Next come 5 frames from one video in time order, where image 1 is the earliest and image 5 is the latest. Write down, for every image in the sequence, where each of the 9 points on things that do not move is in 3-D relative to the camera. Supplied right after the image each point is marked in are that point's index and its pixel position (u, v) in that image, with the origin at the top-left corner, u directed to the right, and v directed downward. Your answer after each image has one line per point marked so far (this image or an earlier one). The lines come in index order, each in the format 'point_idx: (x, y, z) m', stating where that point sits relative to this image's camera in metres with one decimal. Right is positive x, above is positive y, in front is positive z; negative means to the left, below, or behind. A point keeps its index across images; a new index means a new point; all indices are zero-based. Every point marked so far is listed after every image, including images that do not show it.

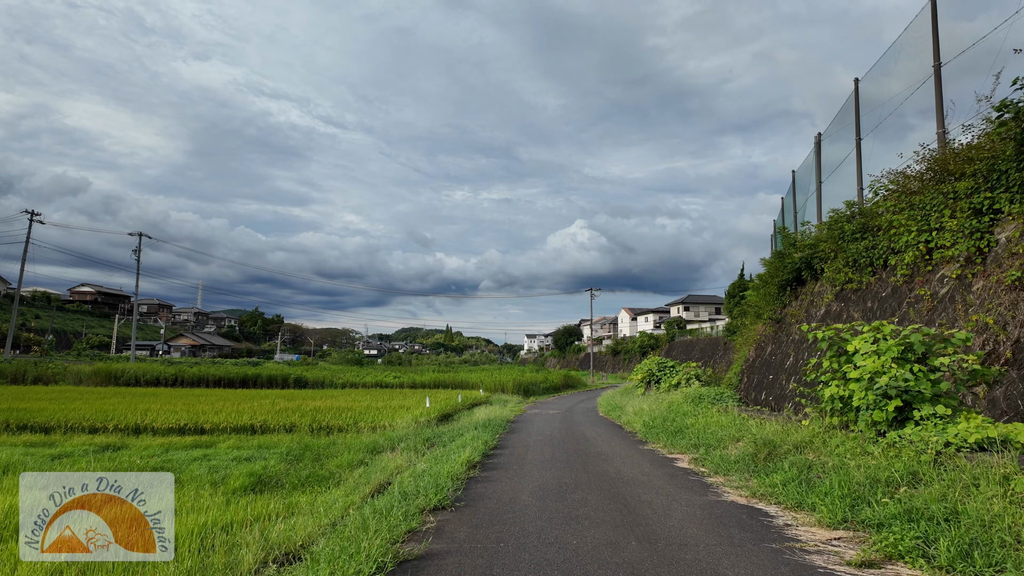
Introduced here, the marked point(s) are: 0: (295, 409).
0: (-5.1, -2.8, +12.0) m
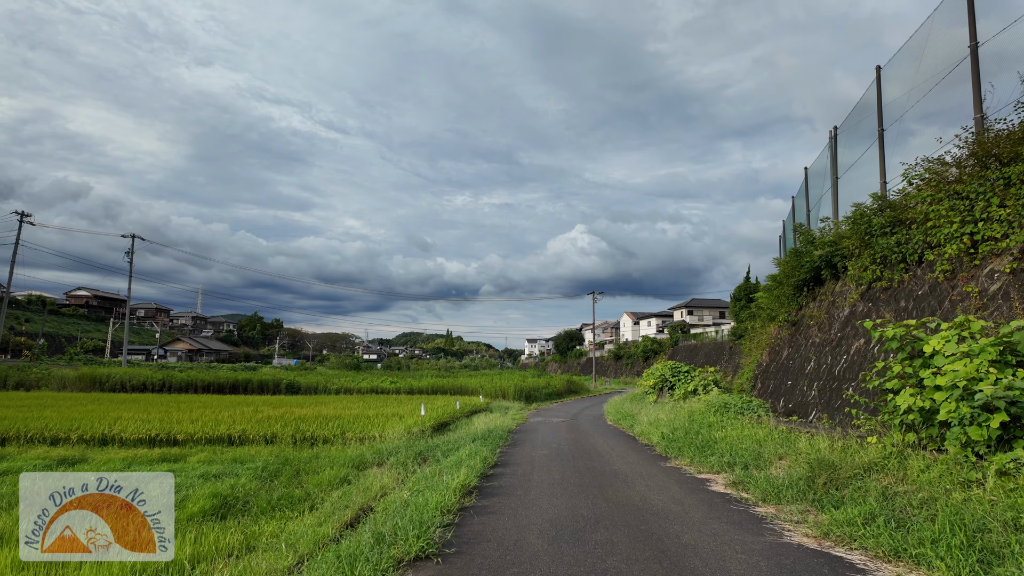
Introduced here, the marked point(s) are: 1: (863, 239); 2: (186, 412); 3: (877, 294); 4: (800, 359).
0: (-5.0, -2.8, +11.1) m
1: (+8.2, +1.1, +12.1) m
2: (-7.6, -2.9, +12.0) m
3: (+7.9, -0.1, +11.2) m
4: (+7.7, -1.9, +13.9) m
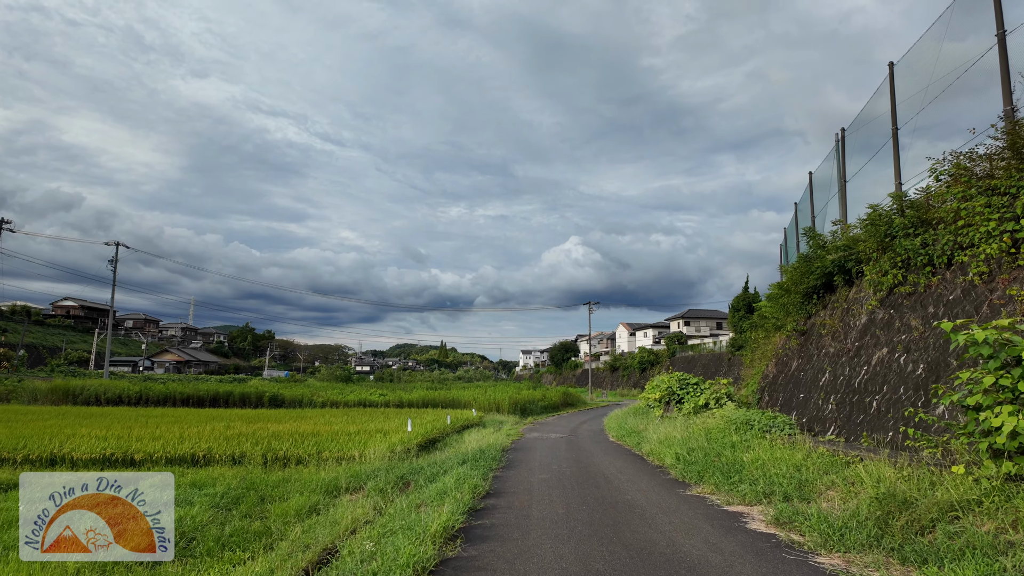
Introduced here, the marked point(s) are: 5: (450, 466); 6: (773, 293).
0: (-5.2, -2.9, +10.1) m
1: (+8.1, +1.0, +11.4) m
2: (-7.7, -3.0, +11.0) m
3: (+7.8, -0.2, +10.4) m
4: (+7.6, -2.1, +13.0) m
5: (-0.8, -2.4, +7.0) m
6: (+9.4, -0.2, +18.8) m
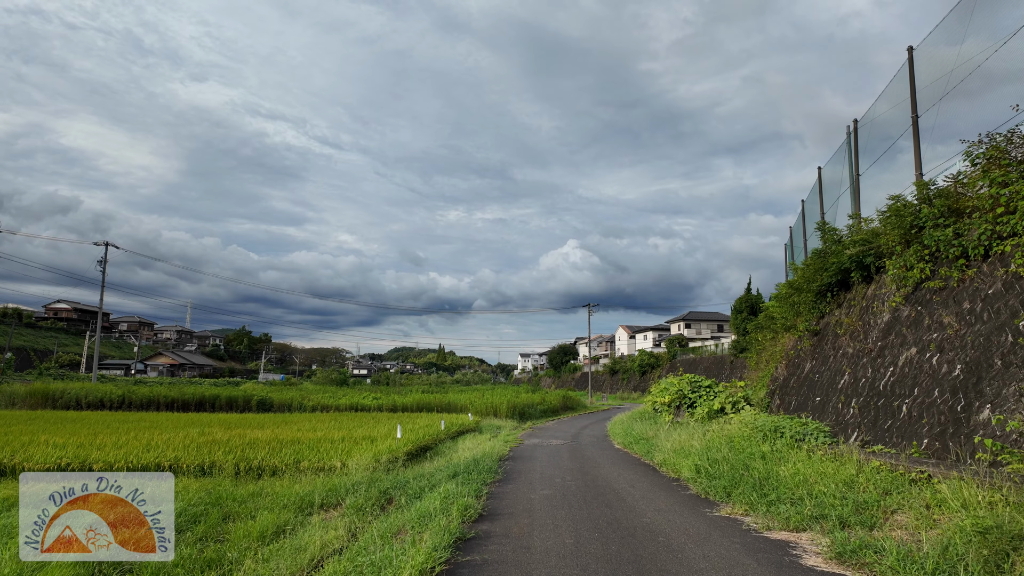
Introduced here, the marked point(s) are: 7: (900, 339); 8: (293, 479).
0: (-5.2, -2.8, +9.3) m
1: (+8.1, +1.1, +10.6) m
2: (-7.7, -2.9, +10.1) m
3: (+7.7, -0.1, +9.6) m
4: (+7.6, -2.0, +12.3) m
5: (-0.9, -2.3, +6.2) m
6: (+9.4, -0.2, +18.0) m
7: (+7.5, -1.0, +9.9) m
8: (-3.1, -2.7, +7.3) m
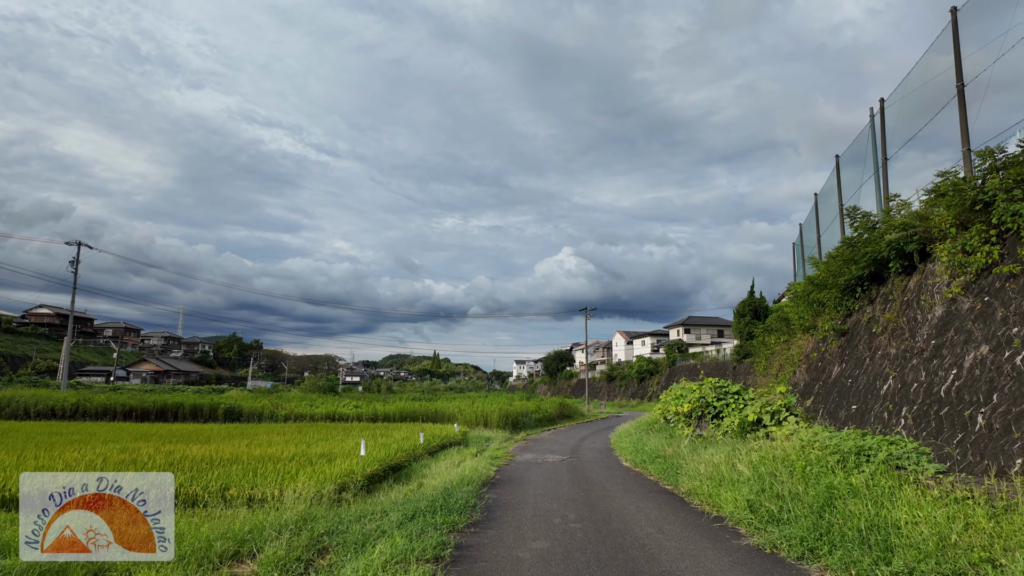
0: (-5.4, -2.5, +7.6) m
1: (+7.9, +1.3, +9.0) m
2: (-7.9, -2.7, +8.4) m
3: (+7.6, +0.1, +8.0) m
4: (+7.3, -1.8, +10.7) m
5: (-1.0, -2.0, +4.5) m
6: (+9.1, -0.1, +16.4) m
7: (+7.3, -0.8, +8.3) m
8: (-3.2, -2.4, +5.6) m
